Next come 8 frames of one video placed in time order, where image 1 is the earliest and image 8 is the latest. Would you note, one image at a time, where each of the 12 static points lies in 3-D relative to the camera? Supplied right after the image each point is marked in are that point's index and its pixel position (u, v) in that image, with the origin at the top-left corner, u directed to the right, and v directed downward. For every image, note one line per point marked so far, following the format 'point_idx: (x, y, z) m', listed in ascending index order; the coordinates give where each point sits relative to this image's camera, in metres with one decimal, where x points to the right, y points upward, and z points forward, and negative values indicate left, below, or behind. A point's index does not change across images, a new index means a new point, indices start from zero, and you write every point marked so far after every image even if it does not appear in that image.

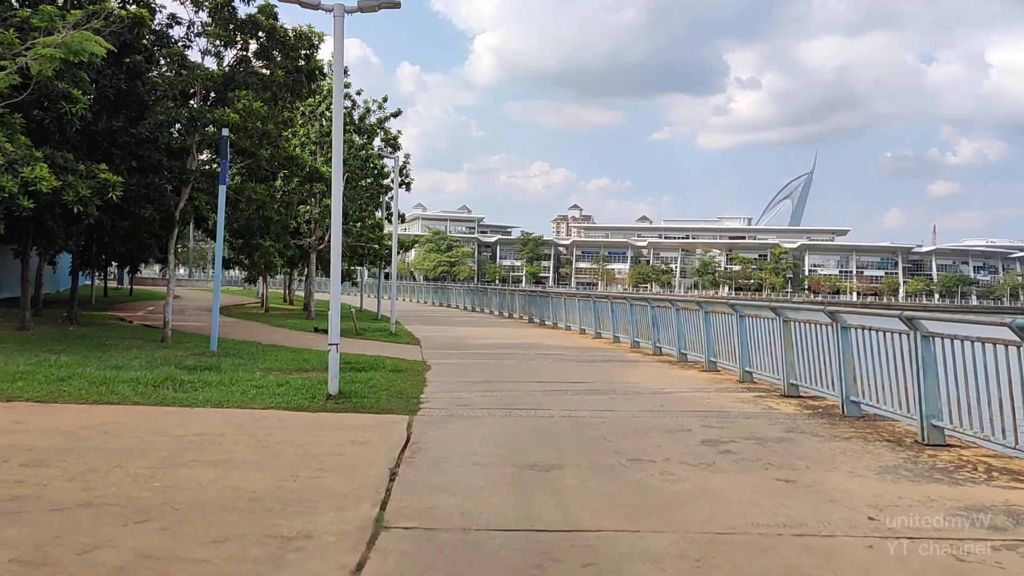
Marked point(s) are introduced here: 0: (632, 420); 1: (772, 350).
0: (+1.2, -1.3, +8.5) m
1: (+3.4, -0.8, +11.1) m
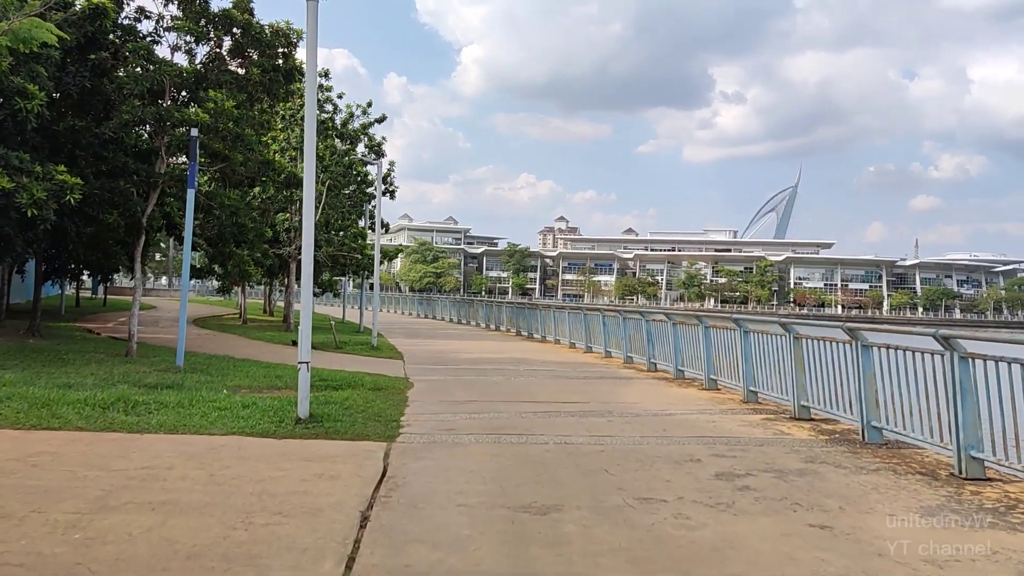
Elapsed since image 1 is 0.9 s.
0: (+1.1, -1.4, +7.7) m
1: (+3.3, -1.0, +10.3) m
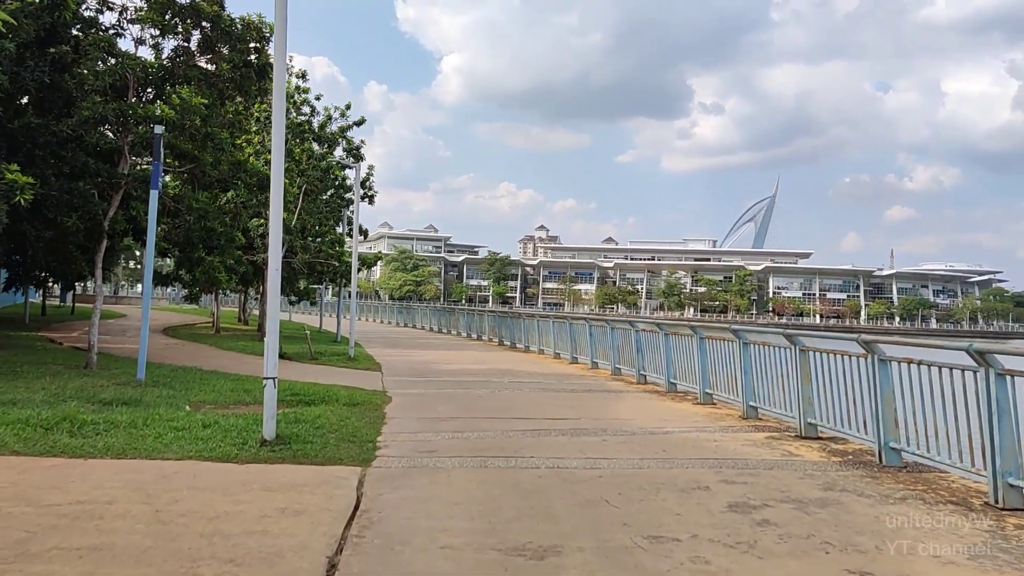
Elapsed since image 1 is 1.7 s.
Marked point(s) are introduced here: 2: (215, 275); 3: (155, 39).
0: (+1.0, -1.5, +7.0) m
1: (+3.1, -1.1, +9.6) m
2: (-6.5, +0.3, +18.6) m
3: (-5.6, +3.9, +13.5) m
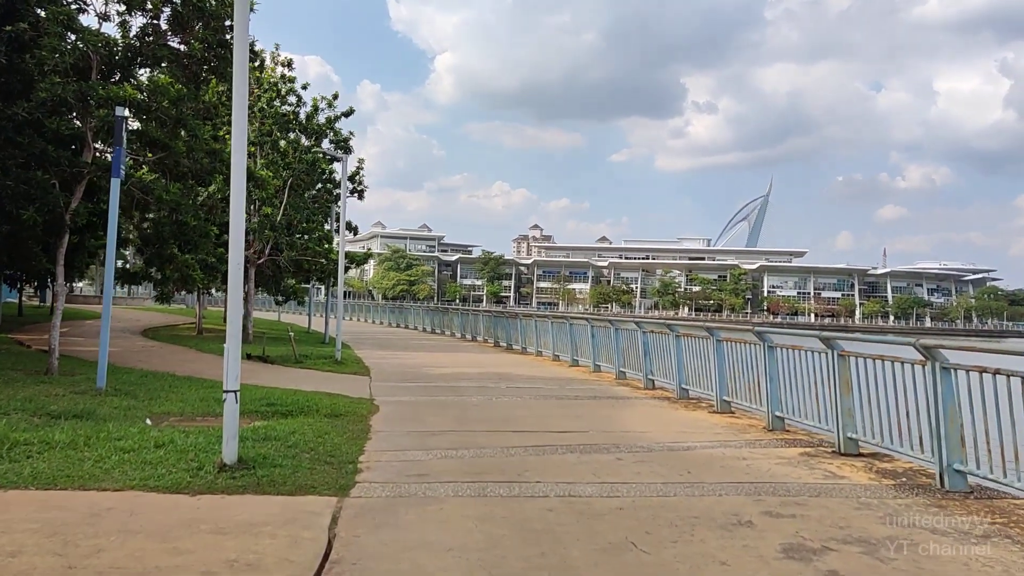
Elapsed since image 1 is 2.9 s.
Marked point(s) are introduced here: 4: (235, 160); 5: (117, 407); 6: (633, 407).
0: (+1.0, -1.5, +6.0) m
1: (+3.1, -1.1, +8.6) m
2: (-6.5, +0.3, +17.5) m
3: (-5.7, +4.0, +12.4) m
4: (-2.1, +1.0, +6.5) m
5: (-4.3, -1.3, +9.4) m
6: (+1.7, -1.6, +11.7) m
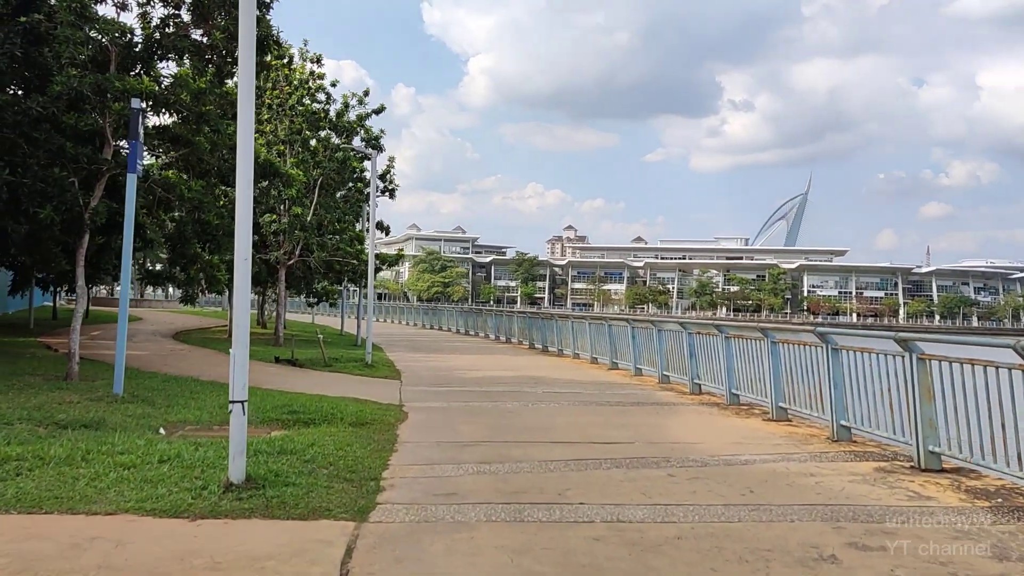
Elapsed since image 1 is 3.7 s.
0: (+1.3, -1.5, +5.2) m
1: (+3.5, -1.0, +7.7) m
2: (-5.8, +0.3, +17.0) m
3: (-5.2, +3.9, +11.9) m
4: (-1.8, +1.0, +5.8) m
5: (-3.9, -1.3, +8.8) m
6: (+2.2, -1.6, +10.9) m
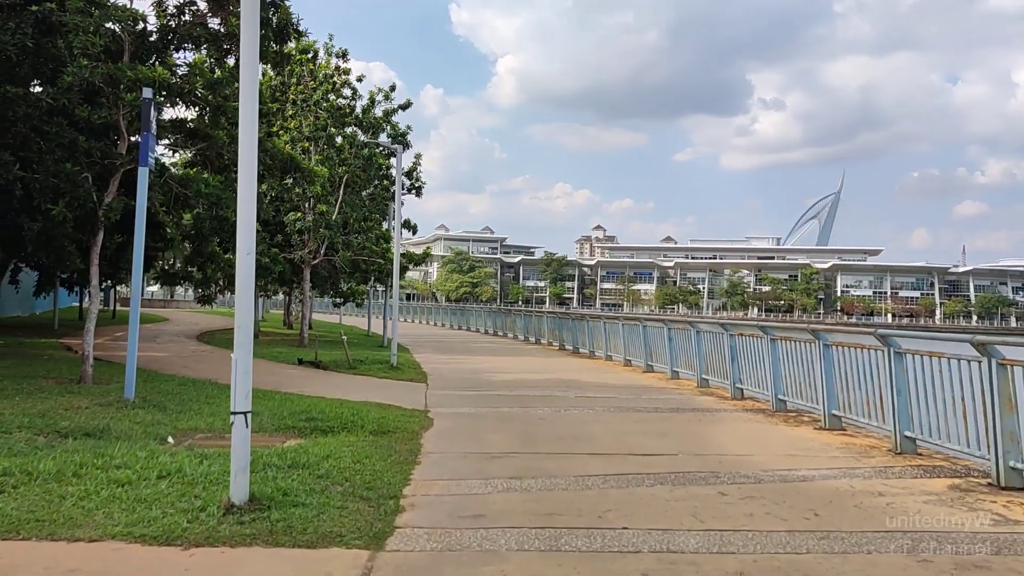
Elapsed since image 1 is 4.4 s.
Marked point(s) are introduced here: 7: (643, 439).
0: (+1.5, -1.4, +4.5) m
1: (+3.7, -1.0, +7.0) m
2: (-5.2, +0.3, +16.5) m
3: (-4.8, +4.0, +11.4) m
4: (-1.6, +1.0, +5.2) m
5: (-3.6, -1.3, +8.3) m
6: (+2.5, -1.6, +10.2) m
7: (+1.3, -1.5, +8.6) m
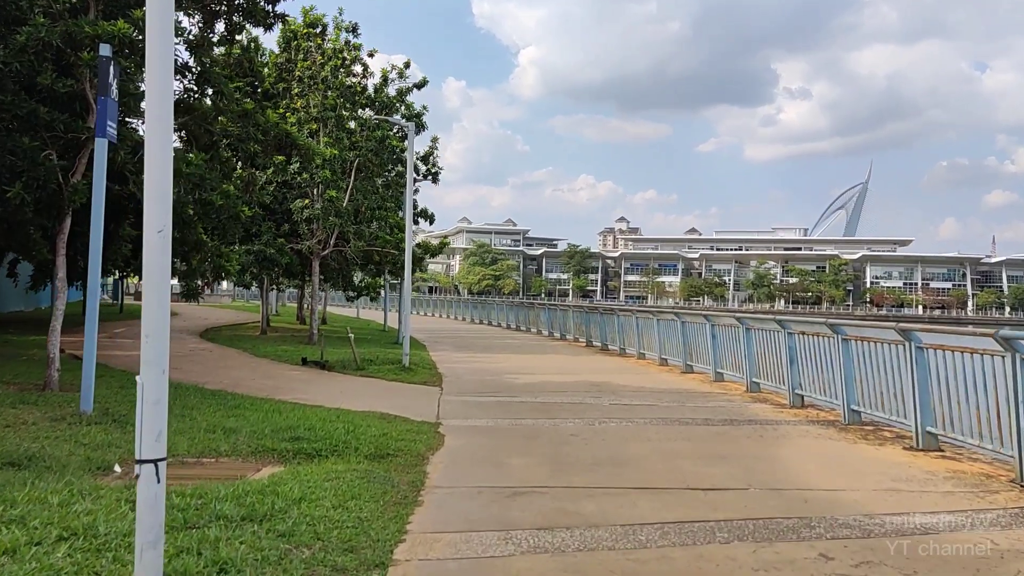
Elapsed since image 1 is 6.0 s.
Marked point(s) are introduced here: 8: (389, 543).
0: (+1.6, -1.4, +2.9) m
1: (+3.9, -0.9, +5.3) m
2: (-4.8, +0.4, +15.1) m
3: (-4.5, +4.0, +9.9) m
4: (-1.5, +1.0, +3.7) m
5: (-3.4, -1.2, +6.8) m
6: (+2.8, -1.5, +8.6) m
7: (+1.5, -1.5, +7.0) m
8: (-0.6, -1.4, +4.5) m
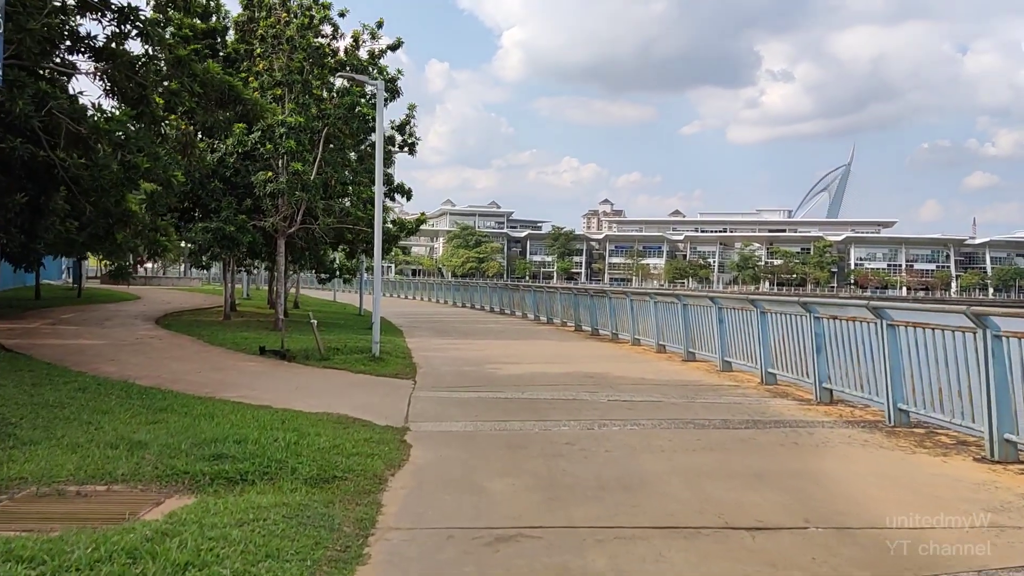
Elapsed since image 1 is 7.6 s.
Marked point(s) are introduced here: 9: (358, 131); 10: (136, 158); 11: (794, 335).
0: (+1.5, -1.3, +1.4) m
1: (+3.8, -0.8, +3.8) m
2: (-5.1, +0.7, +13.4) m
3: (-4.7, +4.2, +8.2) m
4: (-1.6, +1.1, +2.1) m
5: (-3.5, -1.1, +5.2) m
6: (+2.7, -1.3, +7.1) m
7: (+1.4, -1.3, +5.5) m
8: (-0.7, -1.3, +3.0) m
9: (-3.5, +3.5, +18.8) m
10: (-4.2, +1.4, +9.9) m
11: (+3.4, -0.5, +10.1) m
